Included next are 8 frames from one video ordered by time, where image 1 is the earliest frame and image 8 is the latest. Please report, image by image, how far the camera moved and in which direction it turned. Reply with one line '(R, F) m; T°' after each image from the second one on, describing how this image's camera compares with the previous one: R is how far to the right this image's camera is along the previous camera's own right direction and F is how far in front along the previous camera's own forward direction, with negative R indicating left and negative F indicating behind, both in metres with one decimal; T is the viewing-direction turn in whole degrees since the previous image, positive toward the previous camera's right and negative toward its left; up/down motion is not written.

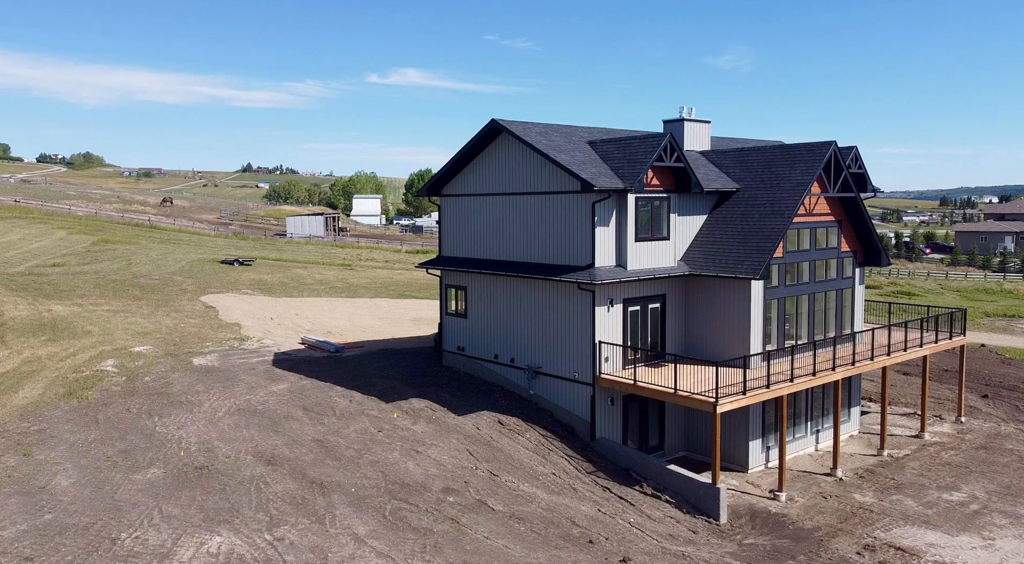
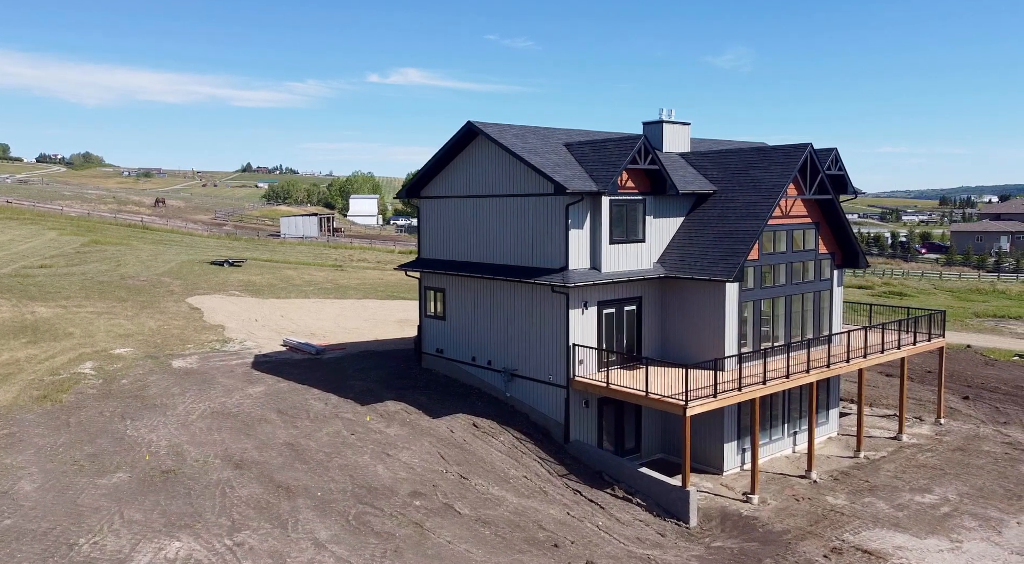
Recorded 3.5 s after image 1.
(+0.6, 0.0) m; 0°
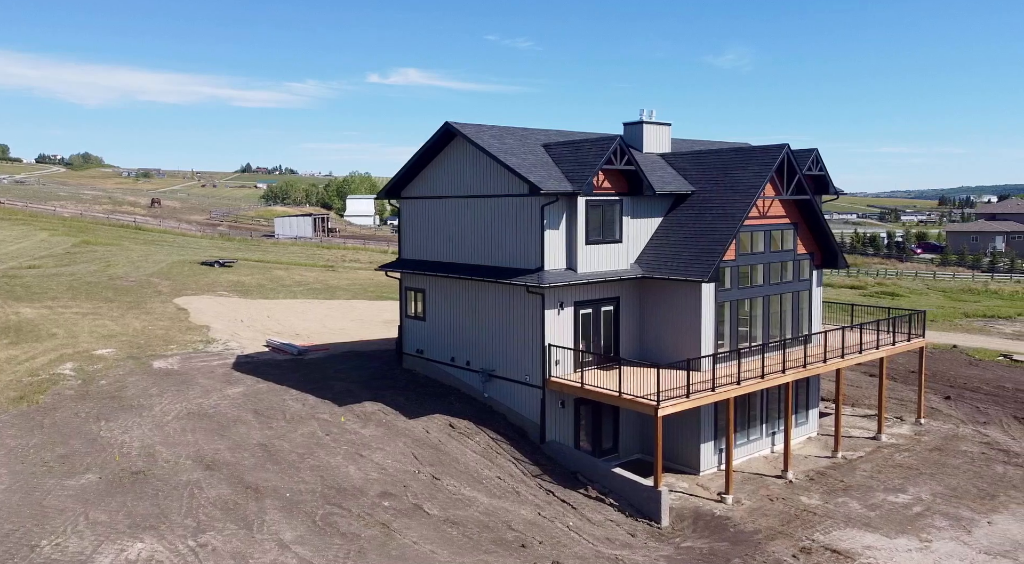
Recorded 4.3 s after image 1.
(+0.5, 0.0) m; 0°
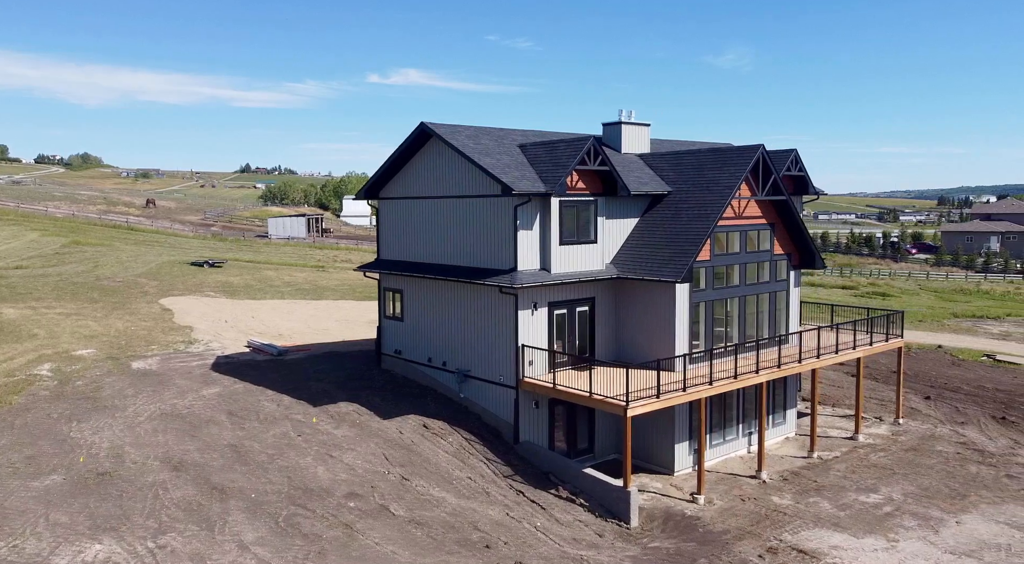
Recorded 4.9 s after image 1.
(+0.6, 0.0) m; 0°
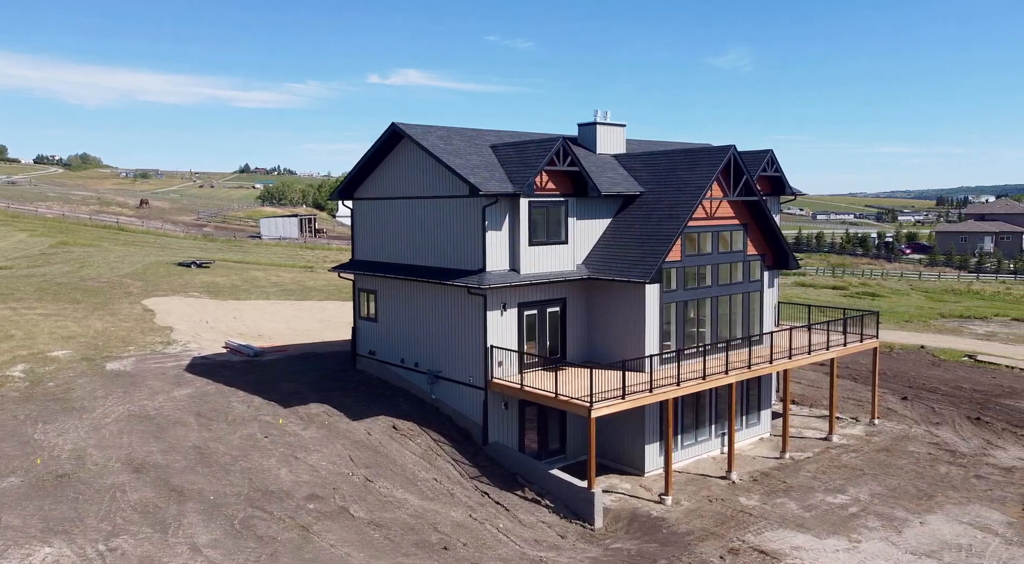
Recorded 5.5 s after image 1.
(+0.7, 0.0) m; 0°
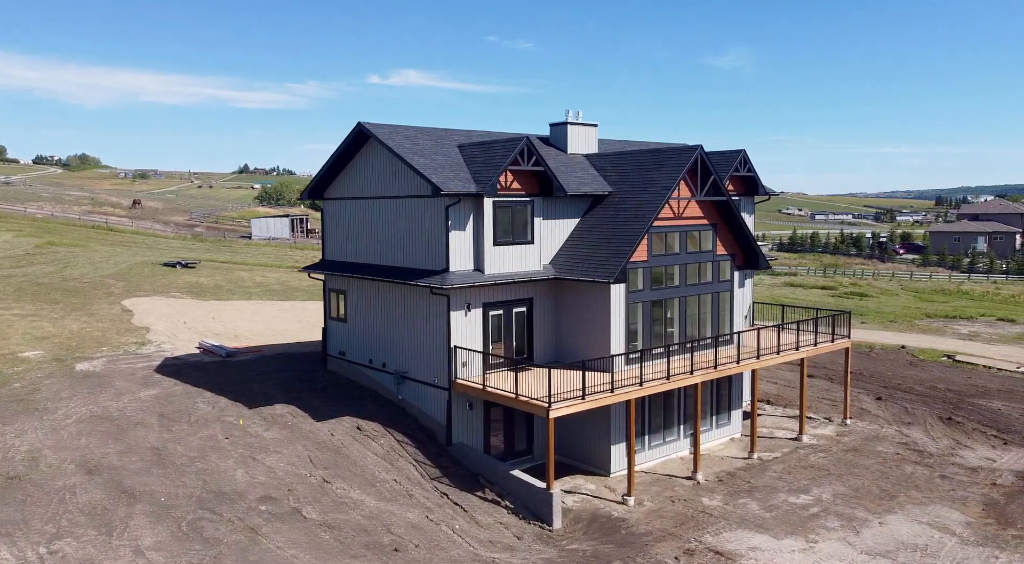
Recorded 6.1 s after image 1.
(+0.8, +0.1) m; 0°
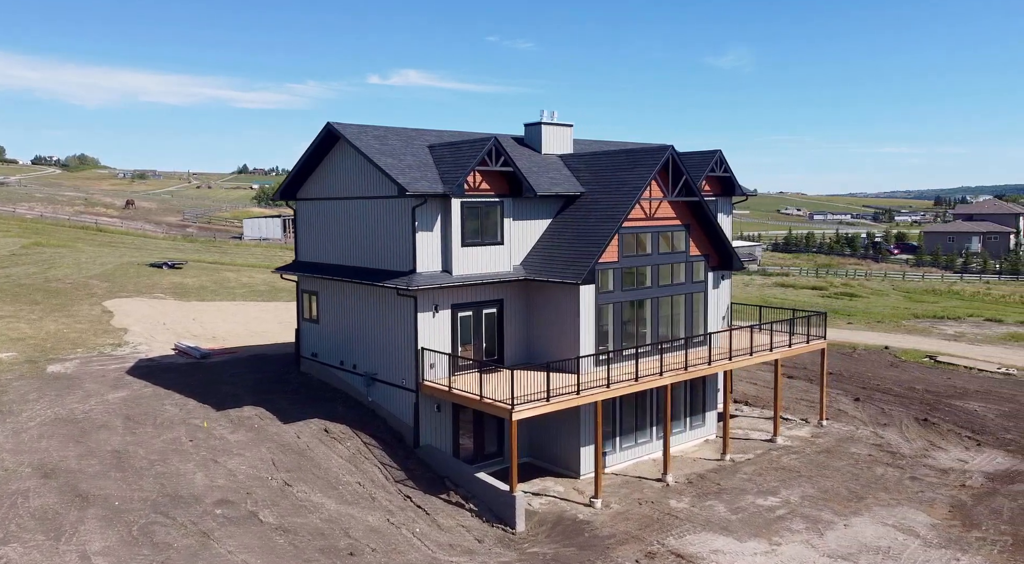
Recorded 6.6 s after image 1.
(+0.7, +0.1) m; 0°
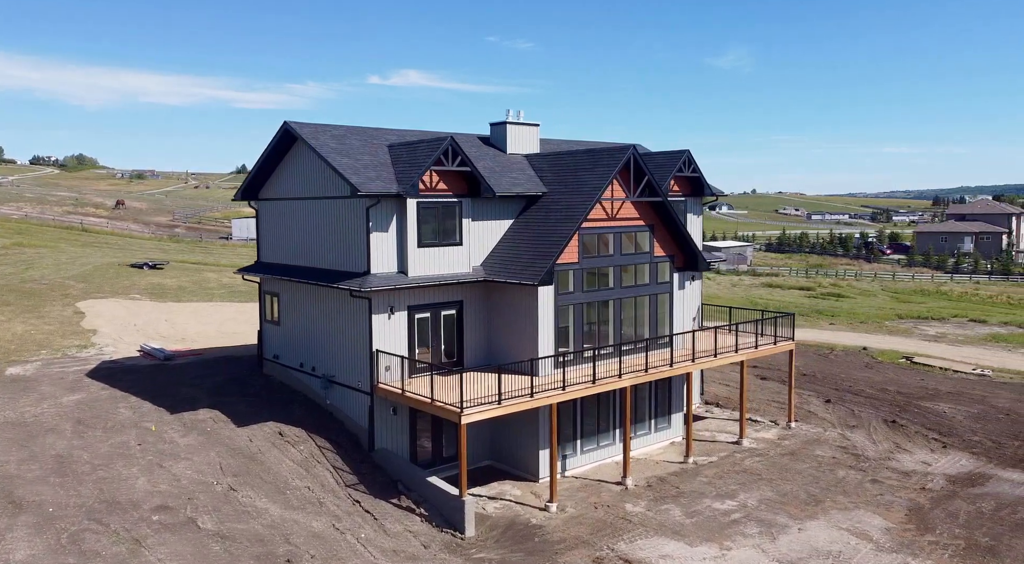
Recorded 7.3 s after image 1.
(+0.9, +0.3) m; 0°
